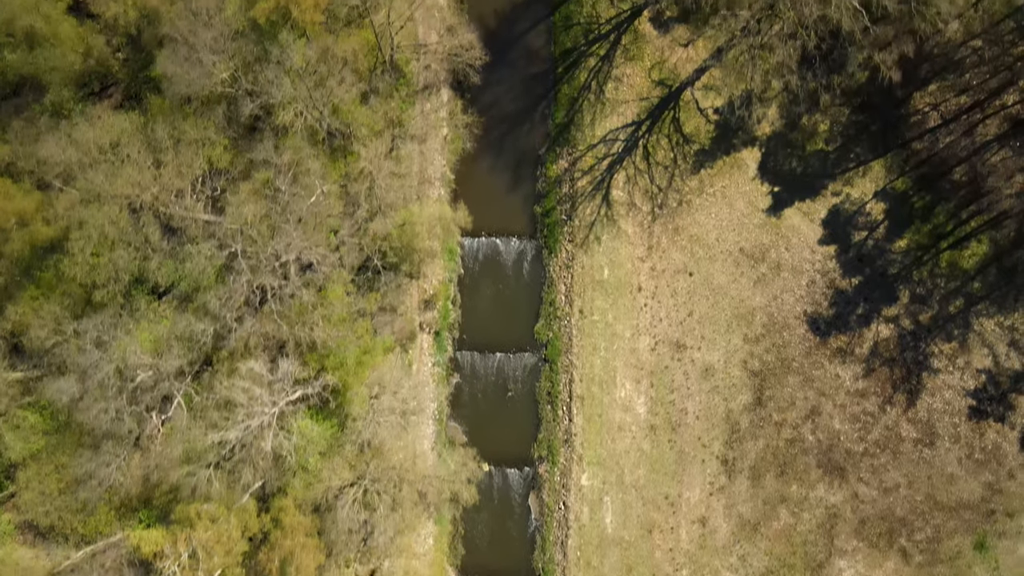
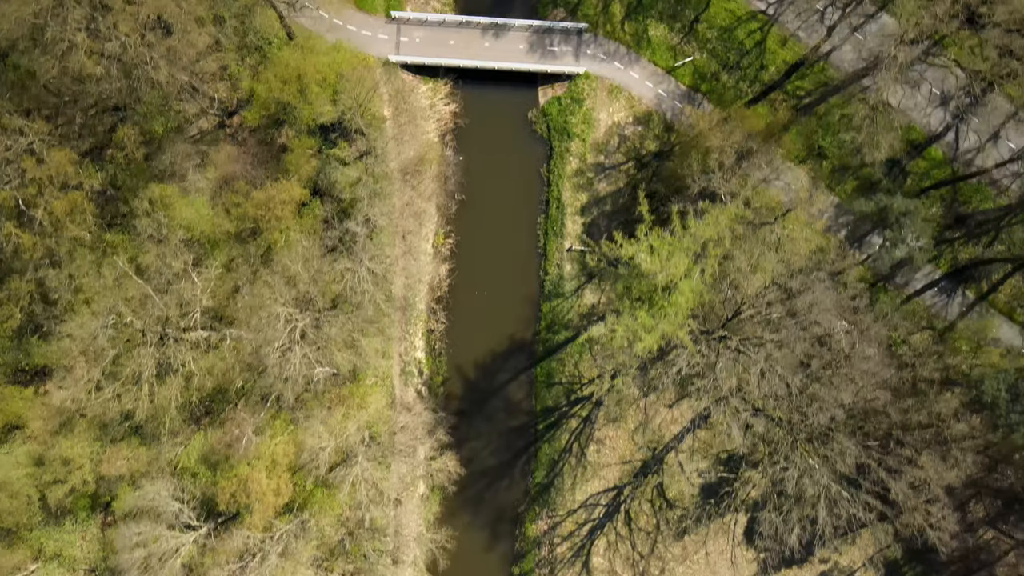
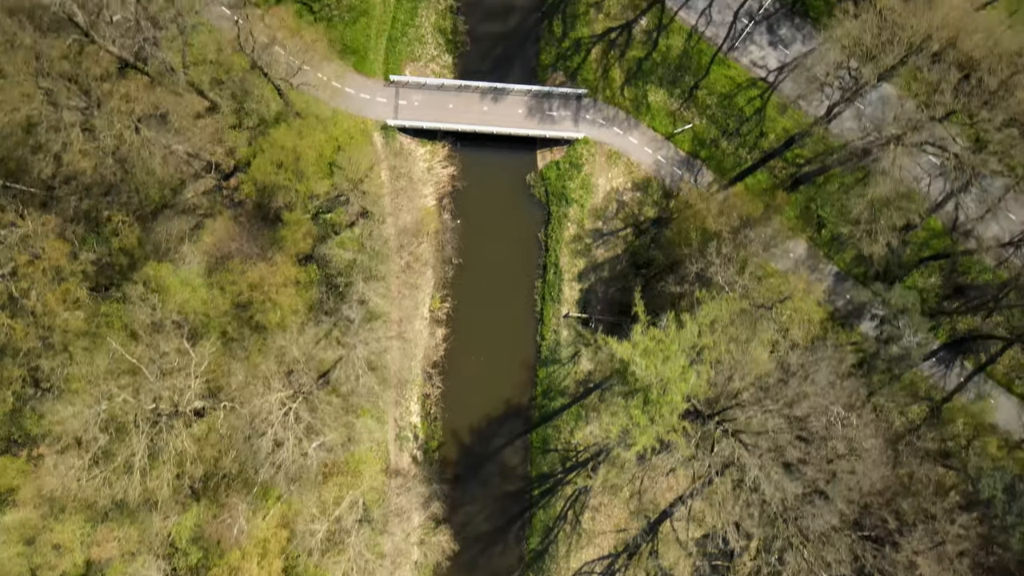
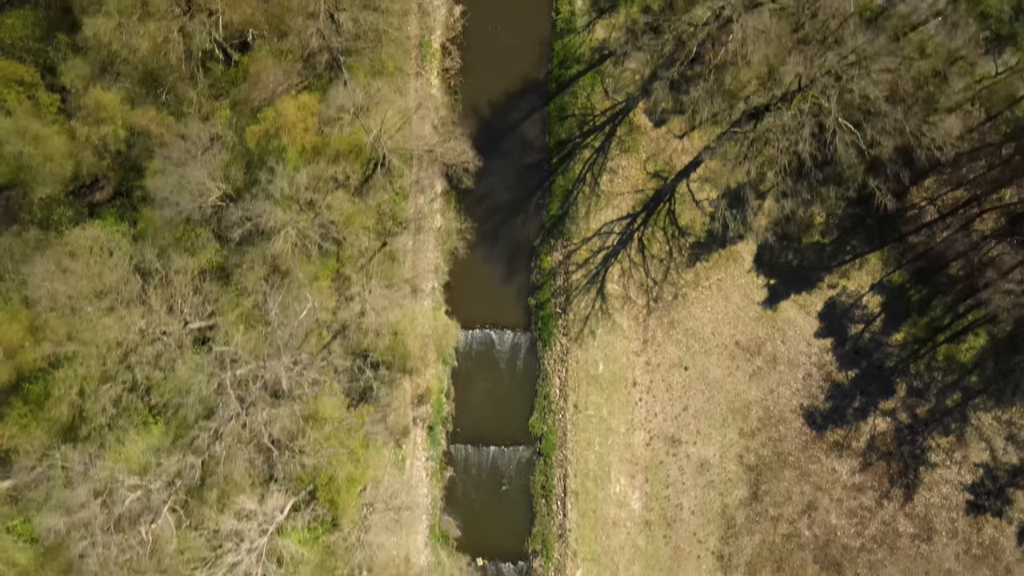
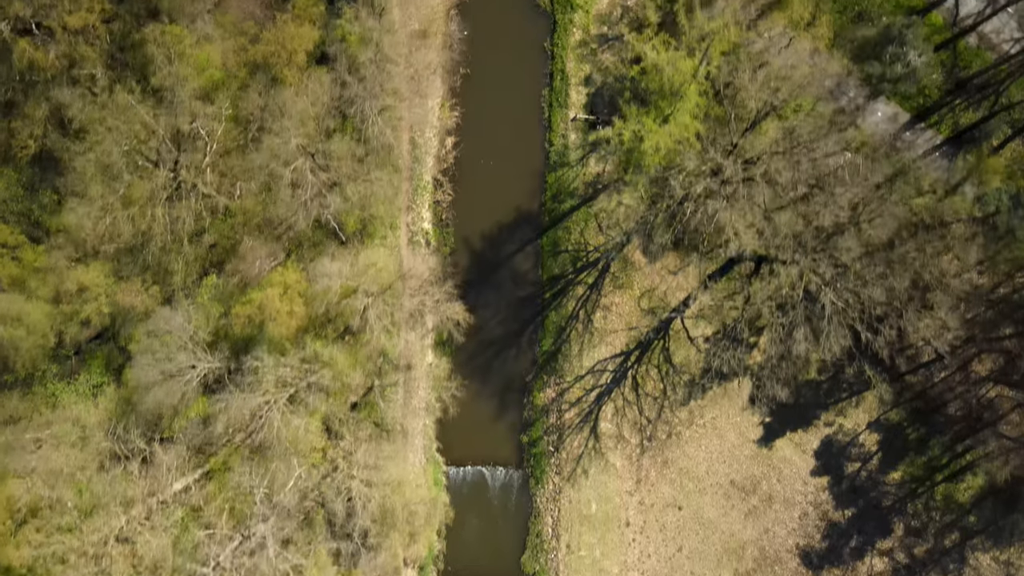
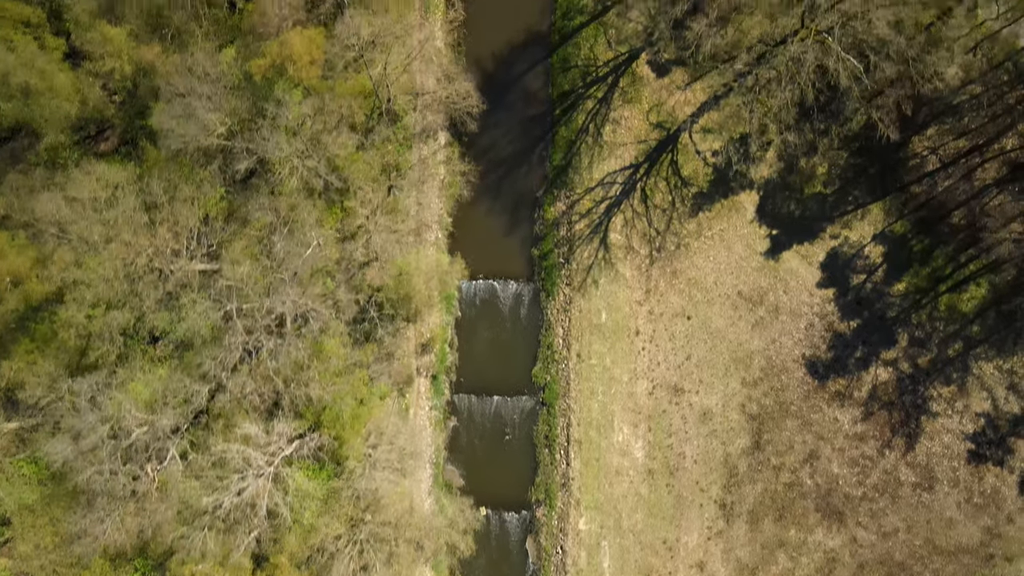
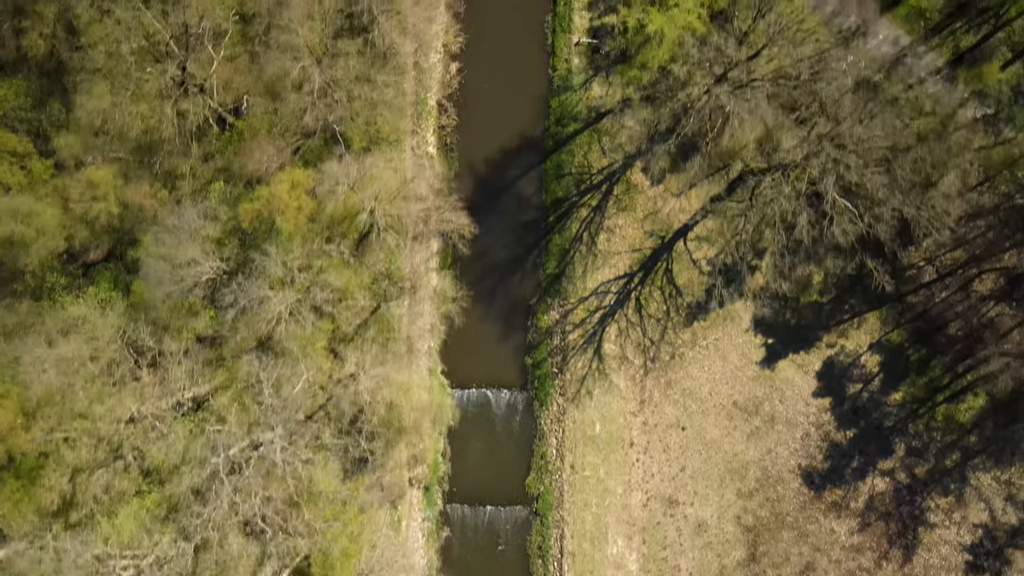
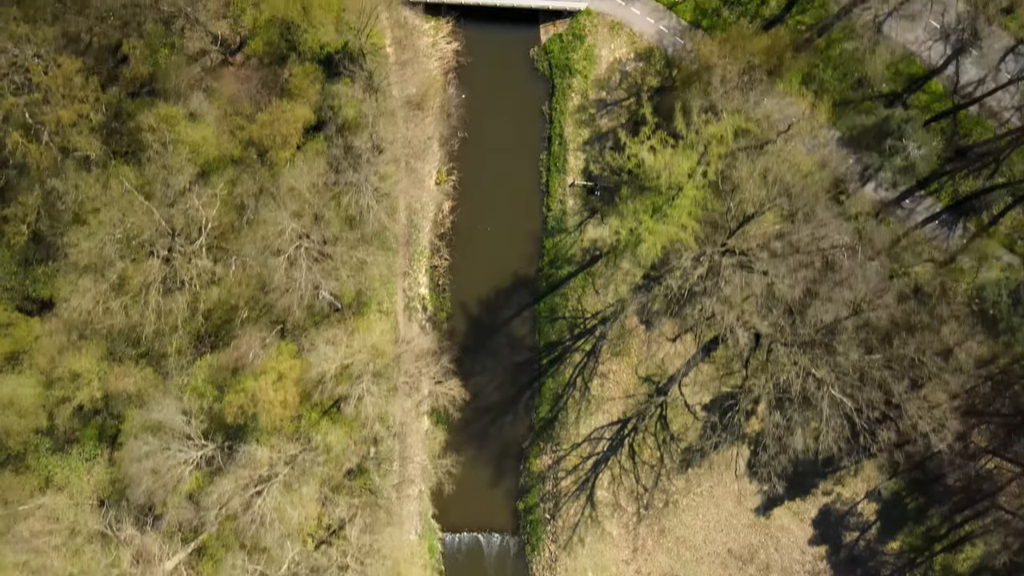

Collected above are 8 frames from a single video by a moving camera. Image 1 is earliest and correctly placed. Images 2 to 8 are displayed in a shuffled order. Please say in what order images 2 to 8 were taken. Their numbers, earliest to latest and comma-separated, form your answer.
6, 4, 7, 5, 8, 2, 3
